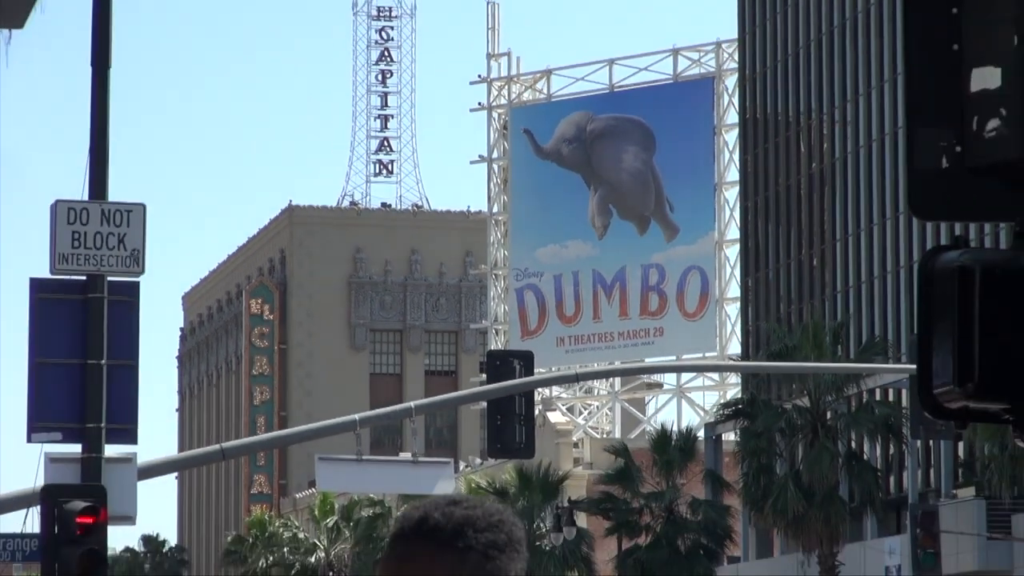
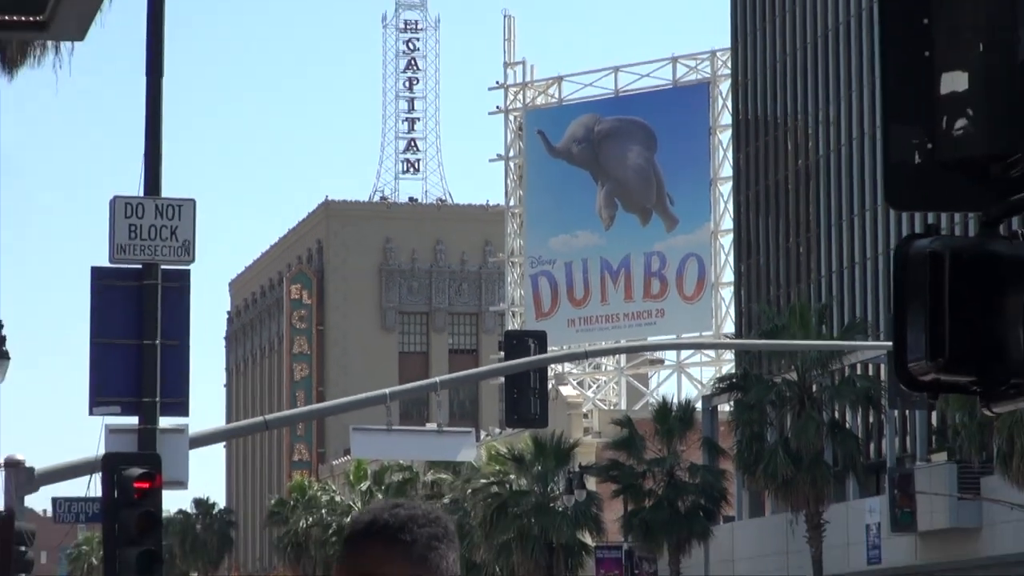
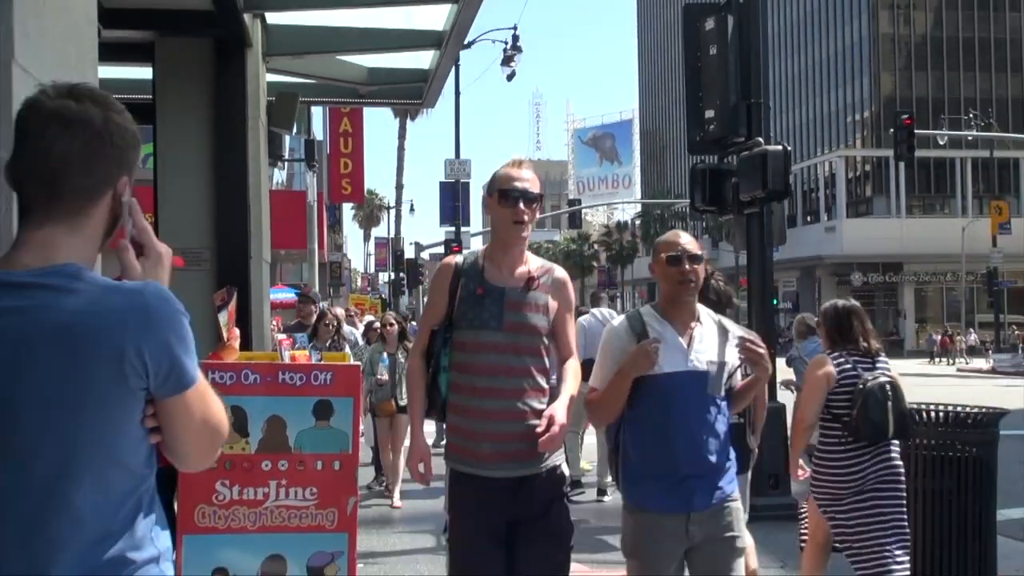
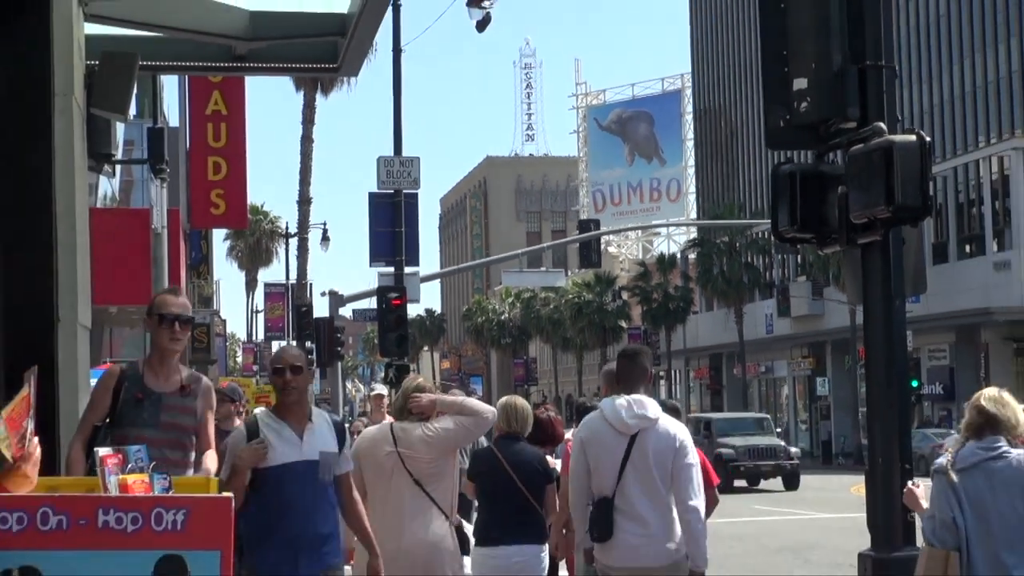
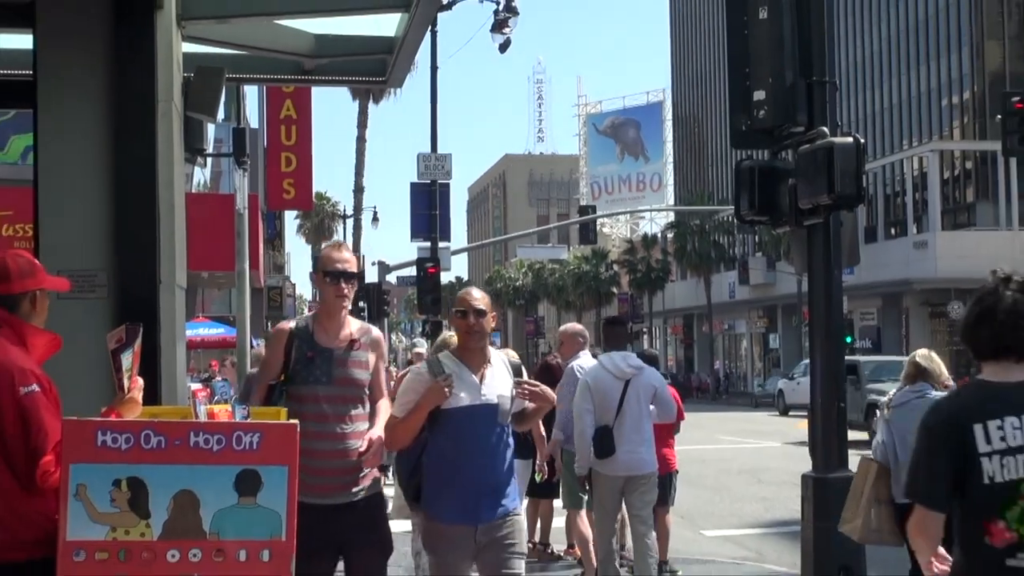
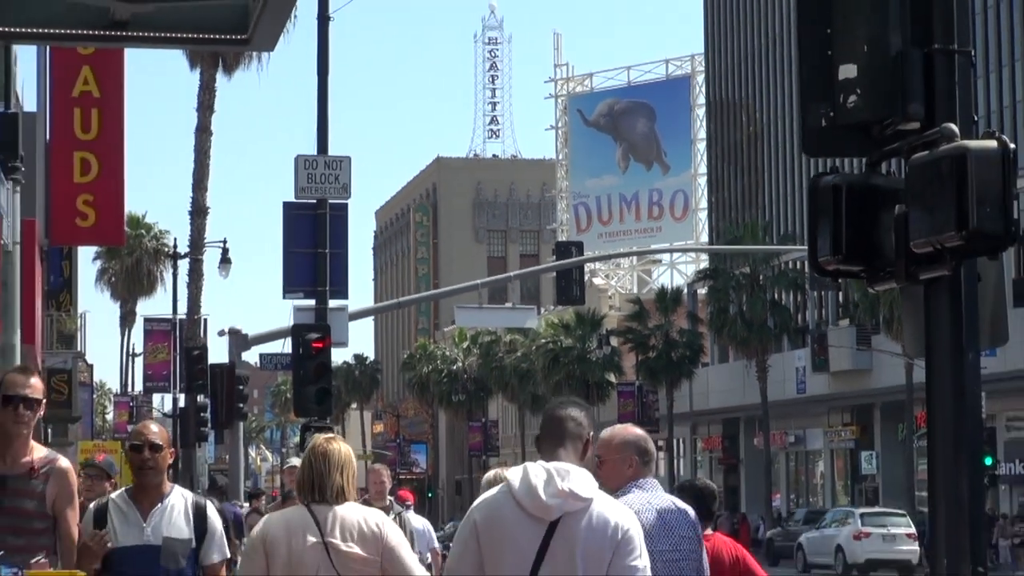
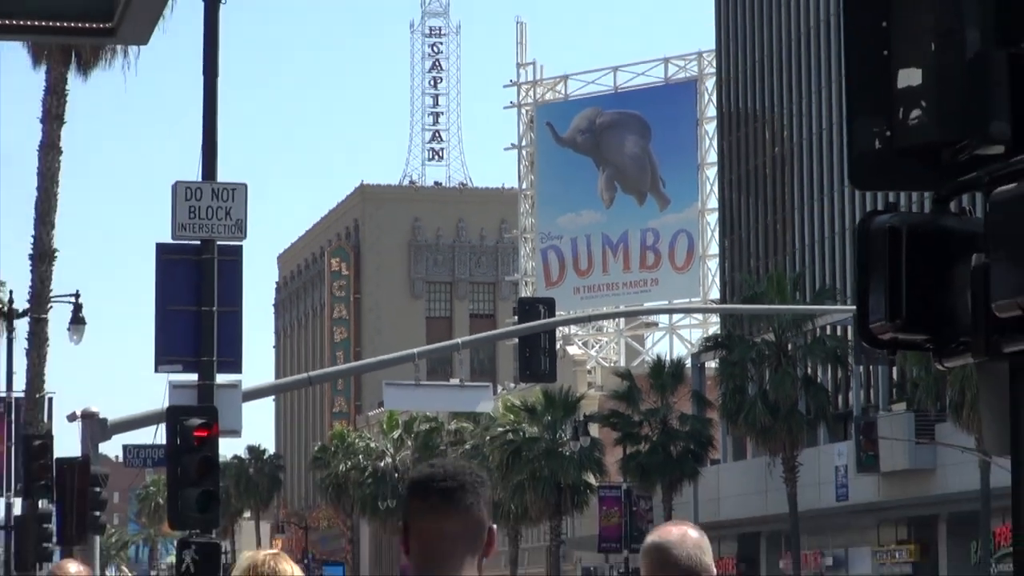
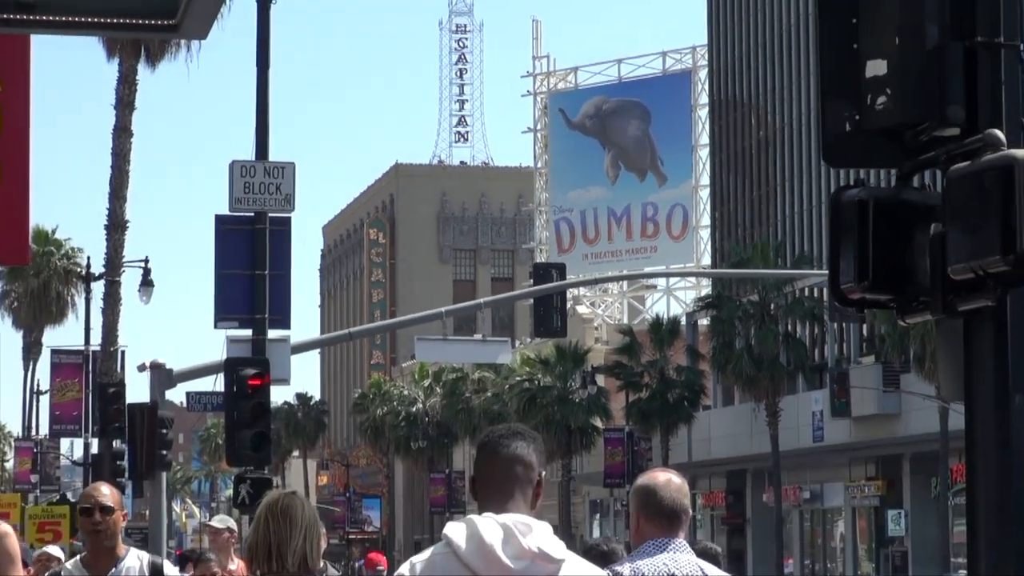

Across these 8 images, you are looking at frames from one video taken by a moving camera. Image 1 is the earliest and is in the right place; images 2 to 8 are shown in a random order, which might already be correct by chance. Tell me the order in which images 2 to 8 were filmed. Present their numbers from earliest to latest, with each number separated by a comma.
2, 7, 8, 6, 4, 5, 3
